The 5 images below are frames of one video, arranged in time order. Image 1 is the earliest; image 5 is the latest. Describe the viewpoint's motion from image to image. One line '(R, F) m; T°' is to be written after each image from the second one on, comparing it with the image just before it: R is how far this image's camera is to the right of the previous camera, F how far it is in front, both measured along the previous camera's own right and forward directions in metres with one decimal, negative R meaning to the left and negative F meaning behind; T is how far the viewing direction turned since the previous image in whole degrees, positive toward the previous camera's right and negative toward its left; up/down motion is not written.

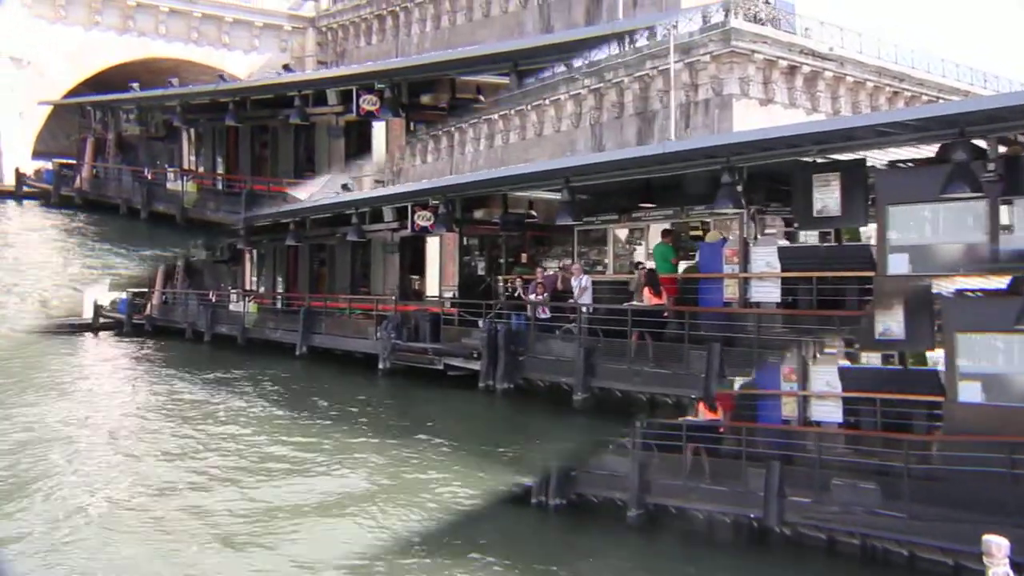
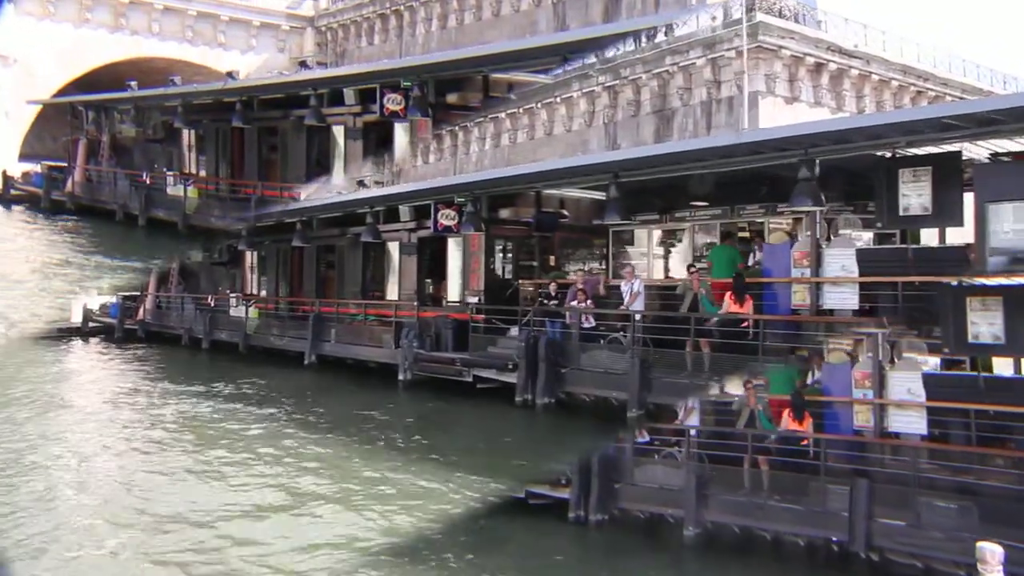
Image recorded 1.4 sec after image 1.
(-0.6, +1.2) m; +1°
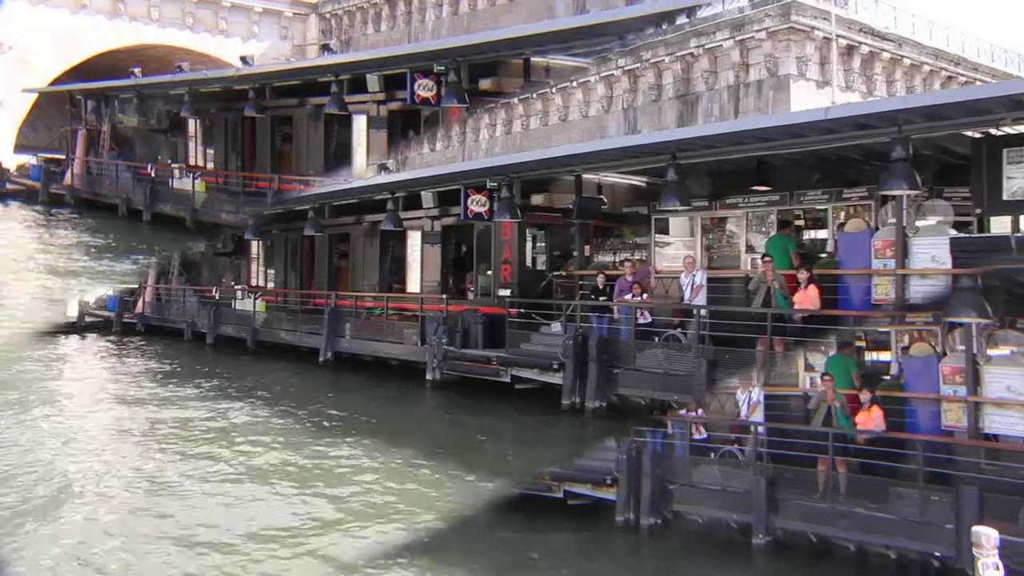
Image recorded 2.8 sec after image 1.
(-0.6, +1.1) m; 0°
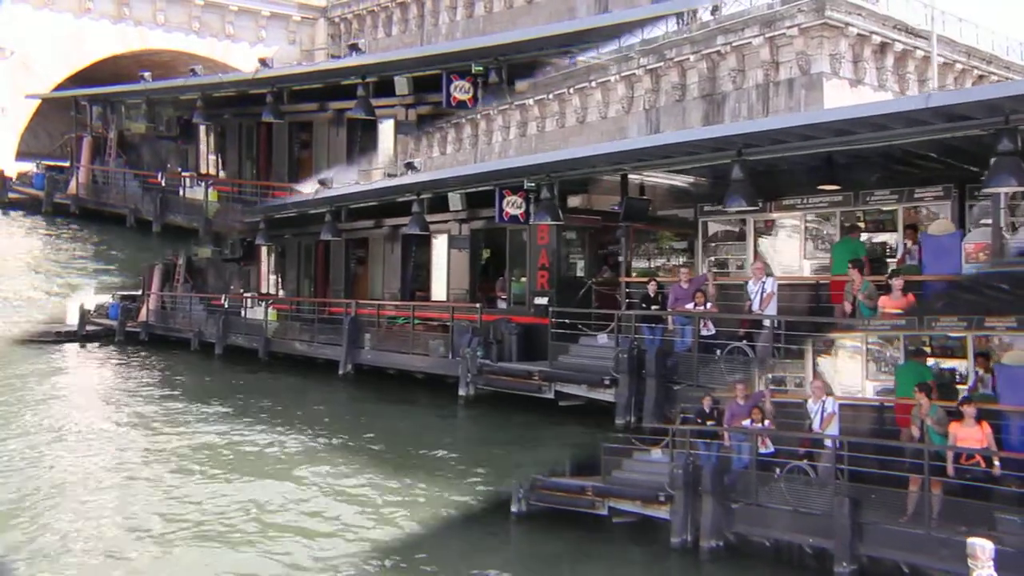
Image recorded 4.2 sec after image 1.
(-0.5, +0.9) m; 0°
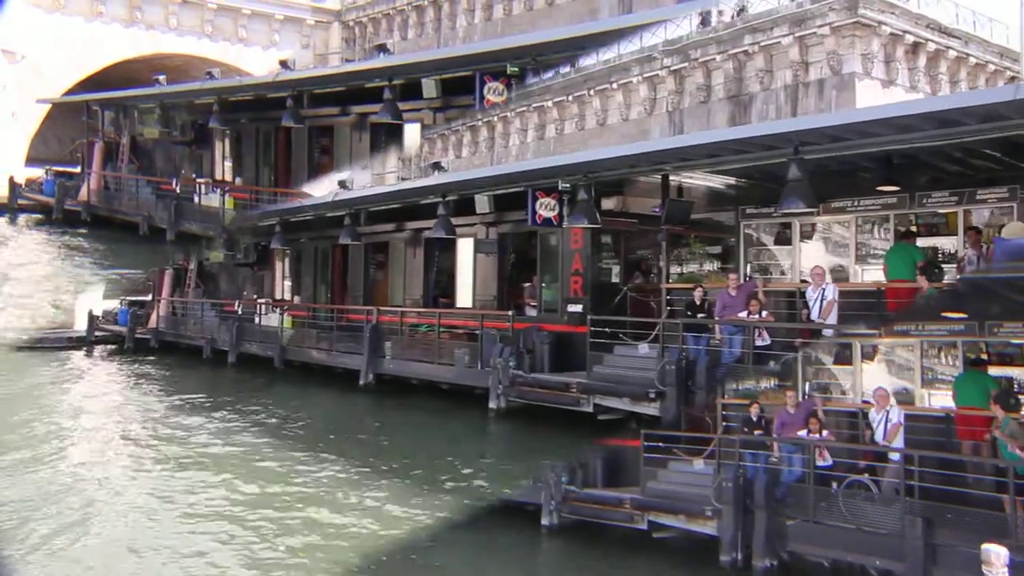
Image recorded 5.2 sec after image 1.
(-0.3, +0.6) m; -1°
